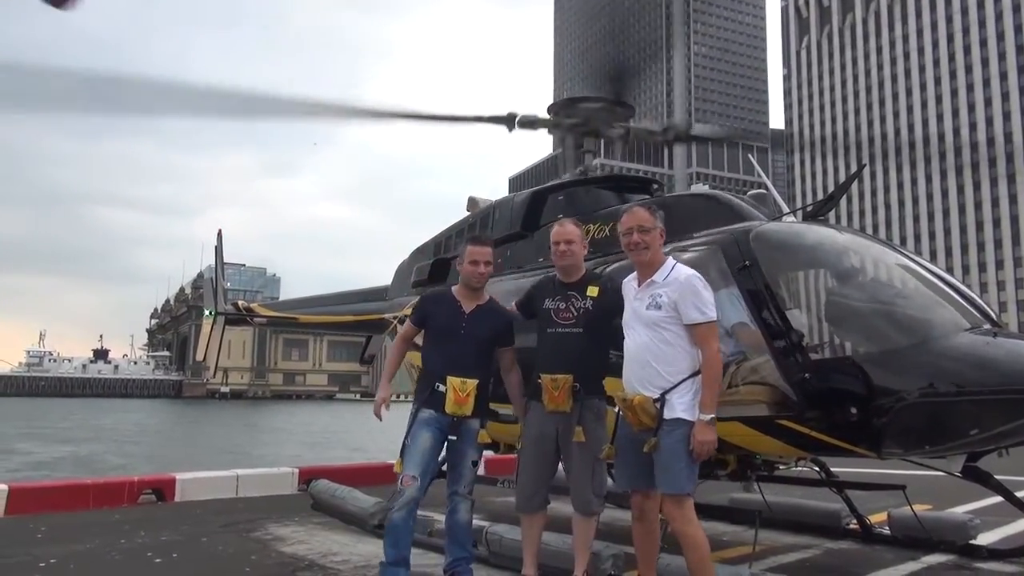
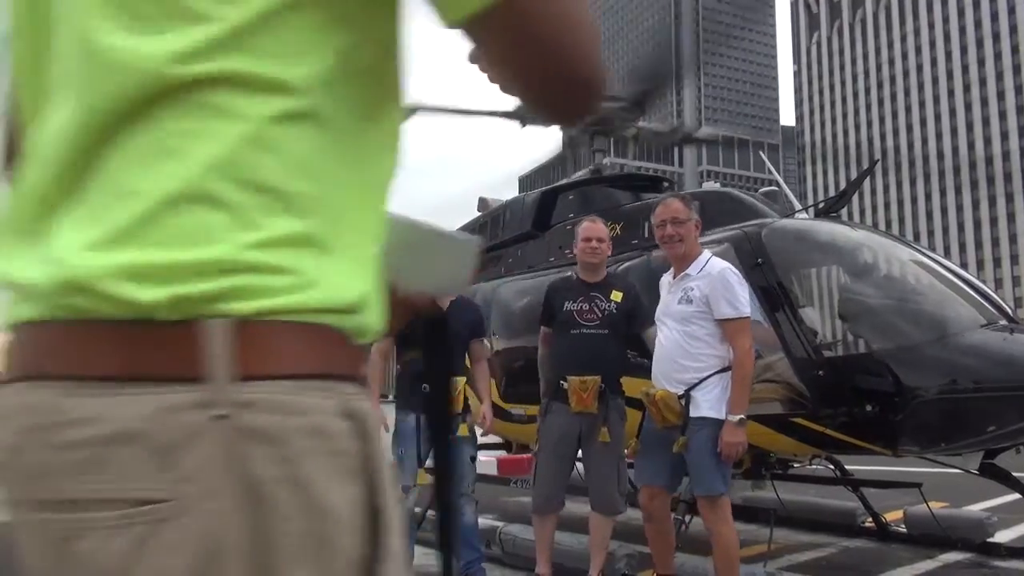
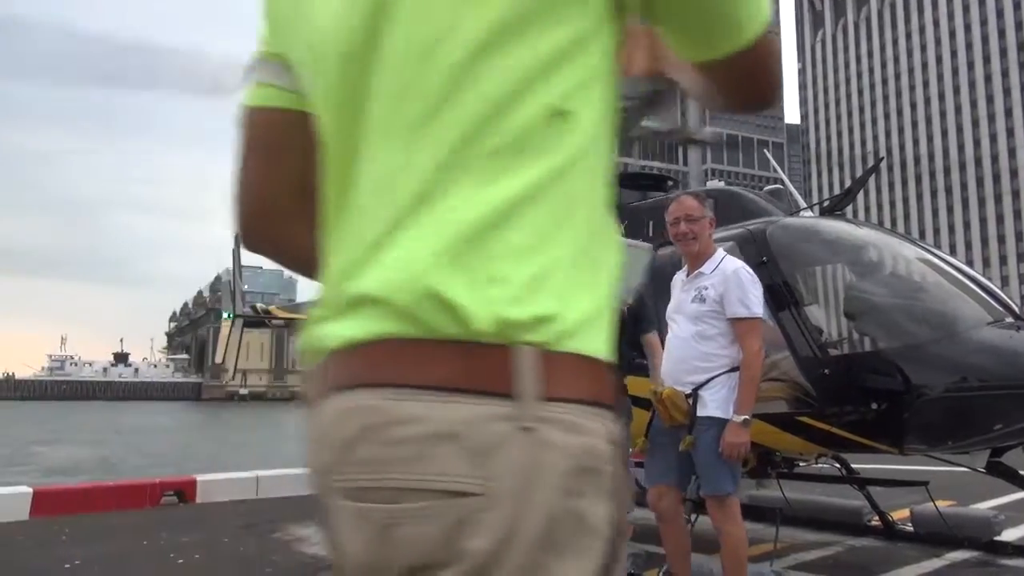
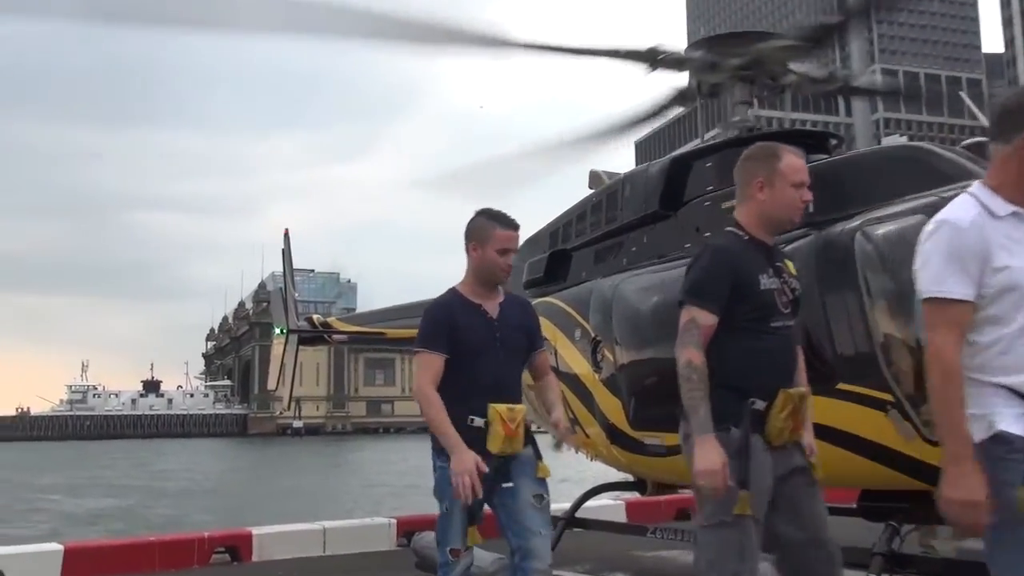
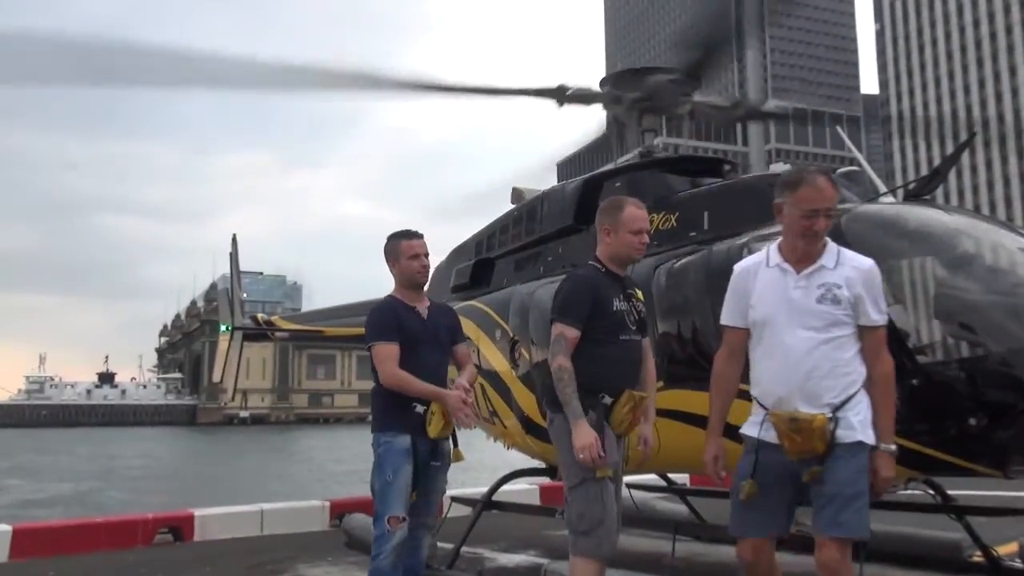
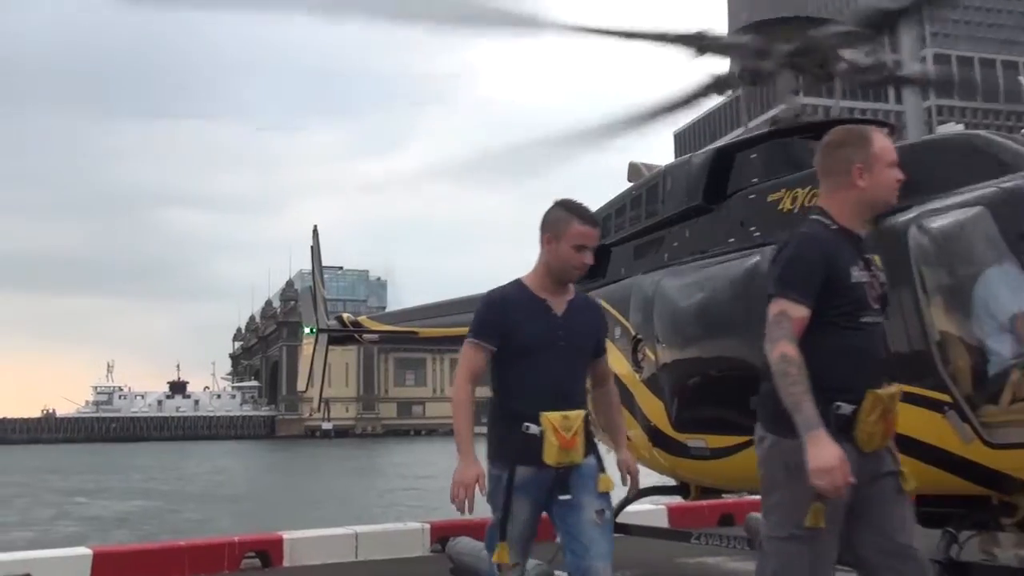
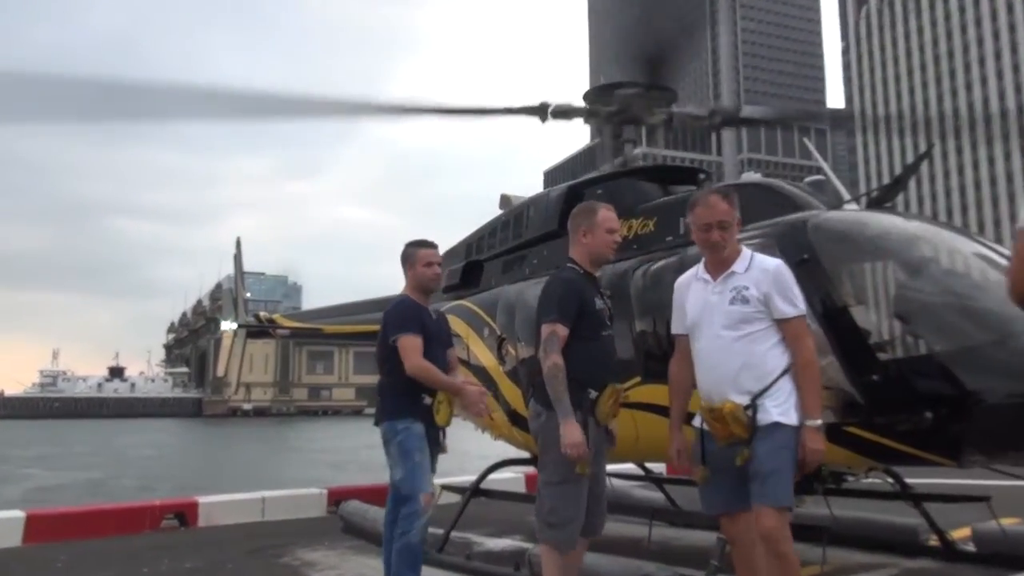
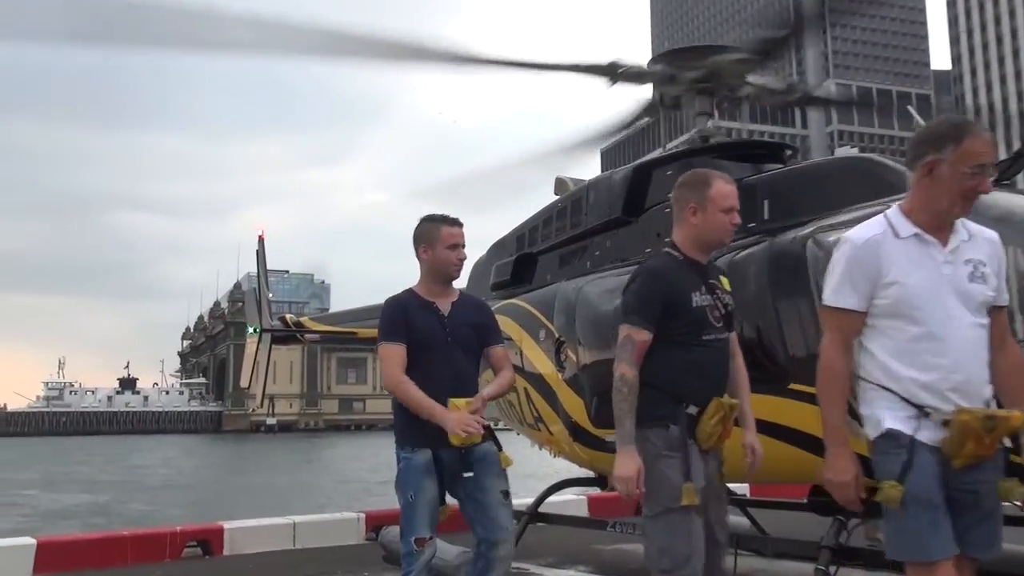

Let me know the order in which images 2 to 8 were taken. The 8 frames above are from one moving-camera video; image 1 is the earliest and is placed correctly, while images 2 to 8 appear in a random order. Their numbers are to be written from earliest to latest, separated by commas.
2, 3, 7, 5, 8, 4, 6
